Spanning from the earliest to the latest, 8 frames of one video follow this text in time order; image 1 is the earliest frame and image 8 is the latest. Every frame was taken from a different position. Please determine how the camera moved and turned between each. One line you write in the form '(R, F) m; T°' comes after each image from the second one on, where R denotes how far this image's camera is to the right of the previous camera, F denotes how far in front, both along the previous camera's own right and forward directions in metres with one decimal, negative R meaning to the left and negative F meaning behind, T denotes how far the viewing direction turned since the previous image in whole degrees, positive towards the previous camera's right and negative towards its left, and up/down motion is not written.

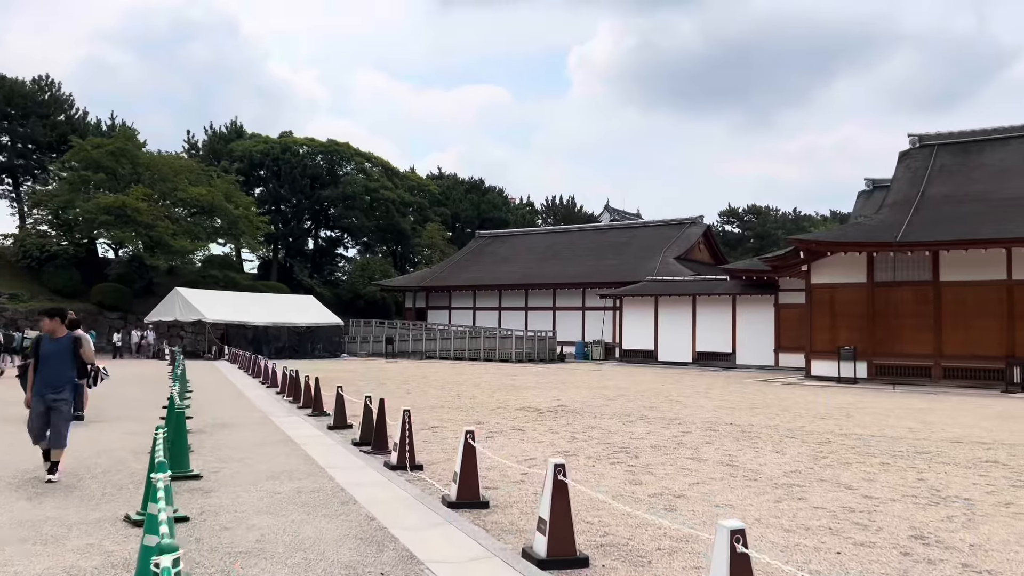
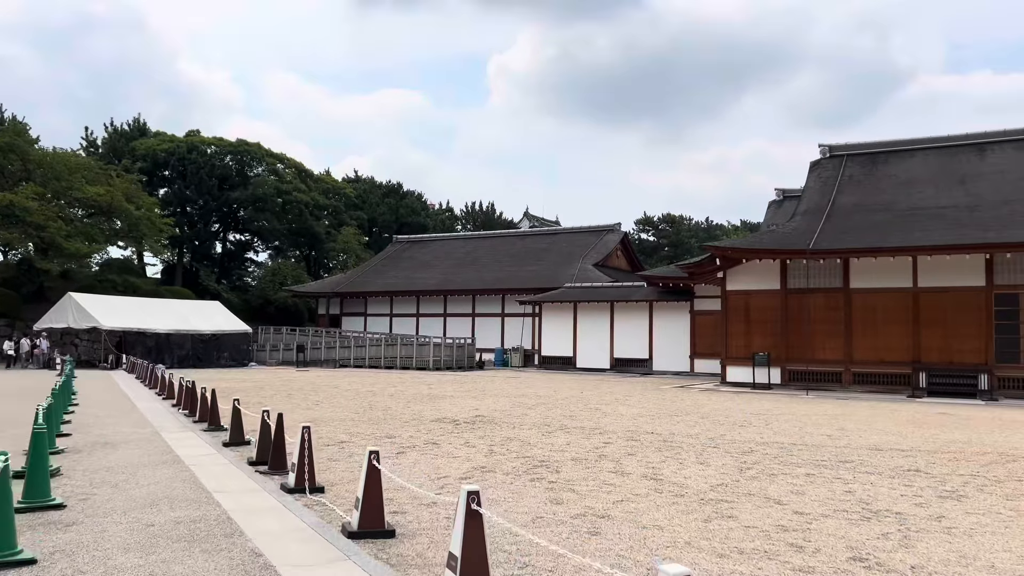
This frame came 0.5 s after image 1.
(0.0, +0.4) m; +6°
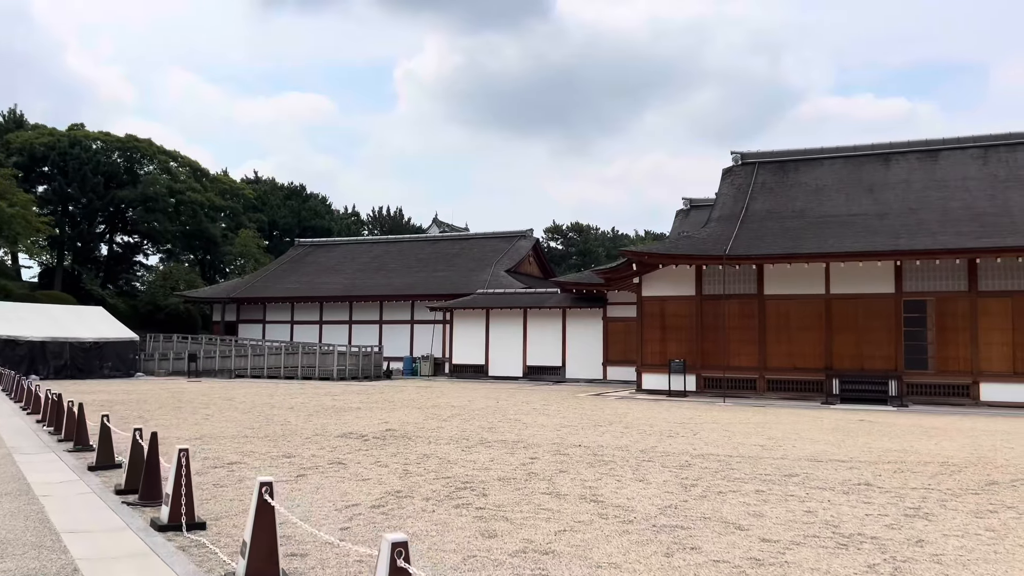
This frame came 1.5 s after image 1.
(-0.1, +0.7) m; +7°
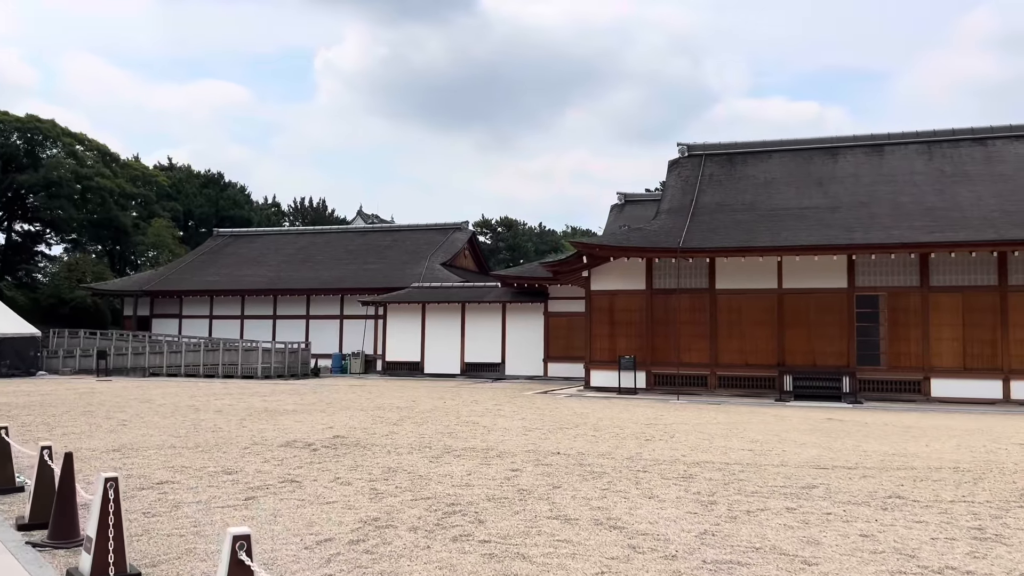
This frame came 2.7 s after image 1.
(-0.4, +0.8) m; +6°
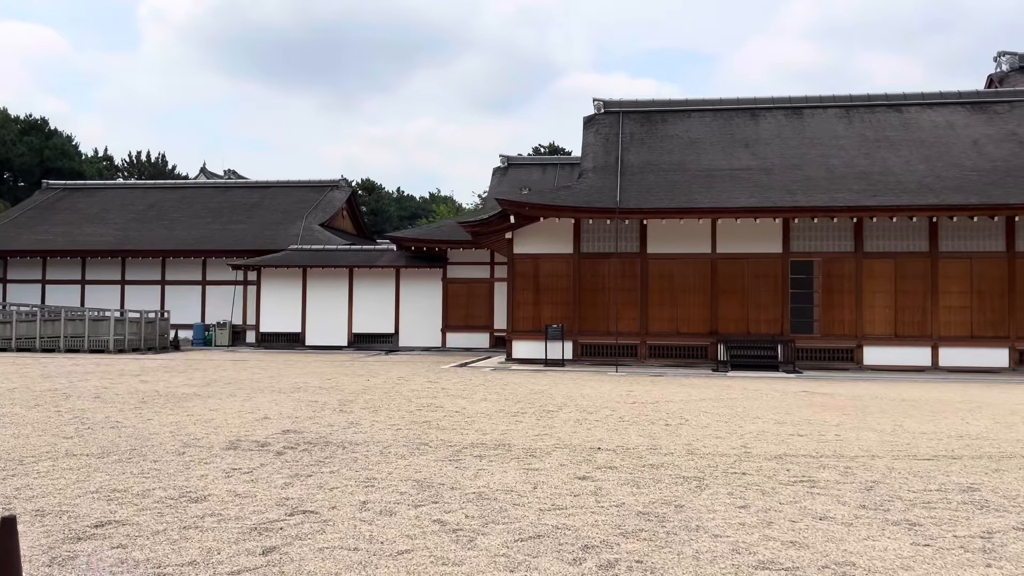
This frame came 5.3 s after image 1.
(-1.1, +1.5) m; +11°
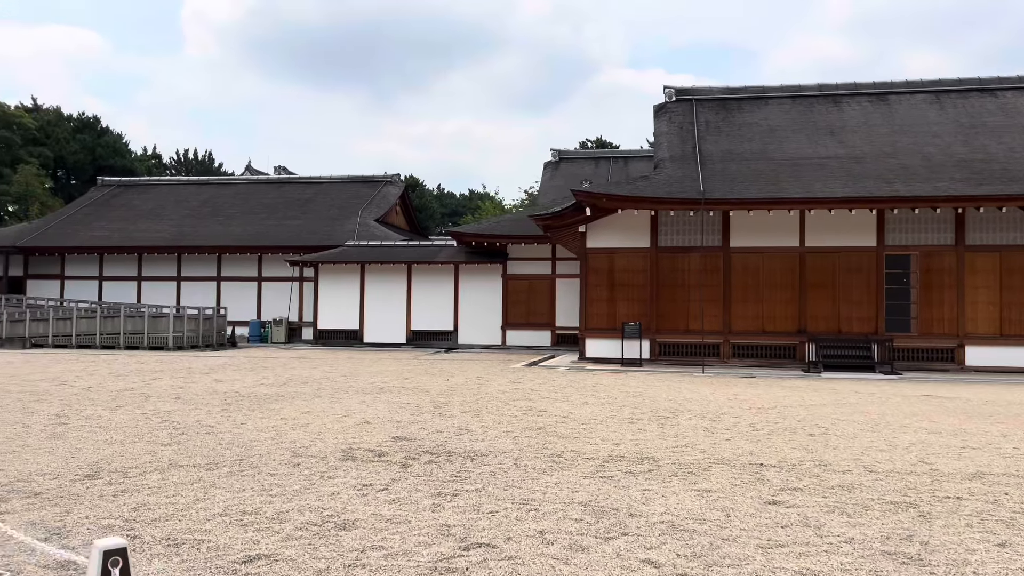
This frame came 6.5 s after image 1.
(-0.6, +0.5) m; -2°
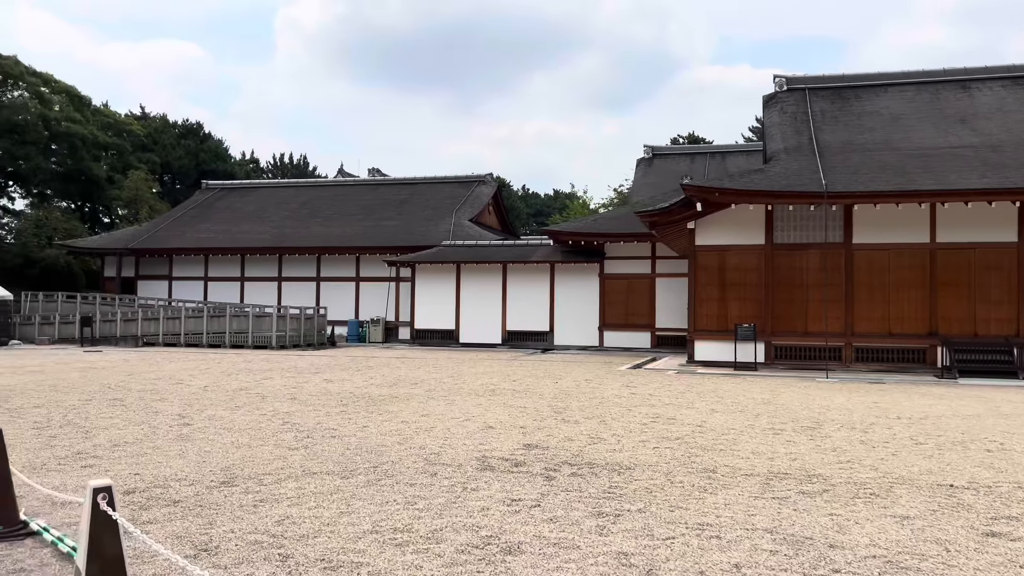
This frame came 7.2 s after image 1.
(-0.3, +0.3) m; -6°
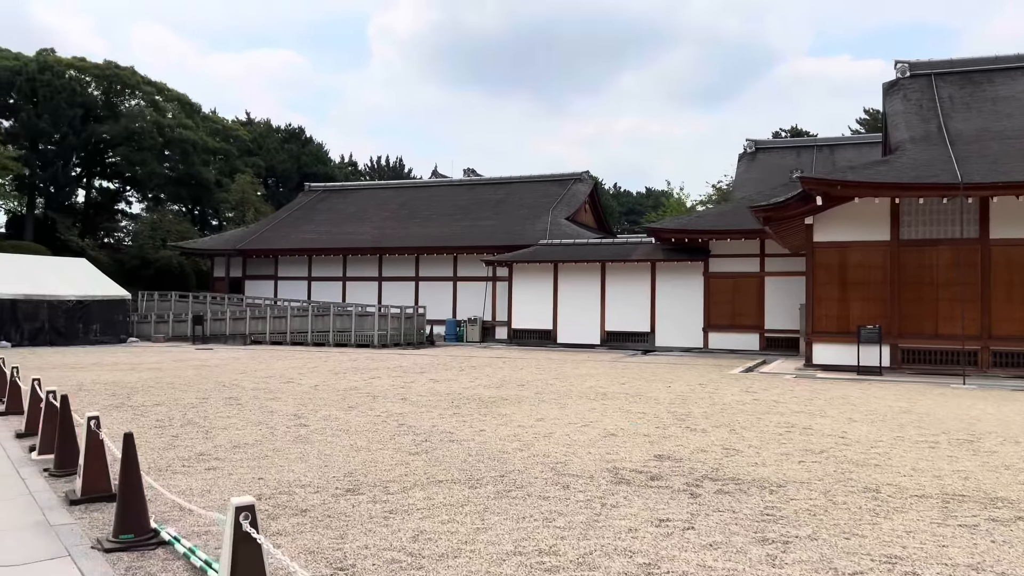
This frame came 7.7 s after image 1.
(-0.2, +0.3) m; -6°
